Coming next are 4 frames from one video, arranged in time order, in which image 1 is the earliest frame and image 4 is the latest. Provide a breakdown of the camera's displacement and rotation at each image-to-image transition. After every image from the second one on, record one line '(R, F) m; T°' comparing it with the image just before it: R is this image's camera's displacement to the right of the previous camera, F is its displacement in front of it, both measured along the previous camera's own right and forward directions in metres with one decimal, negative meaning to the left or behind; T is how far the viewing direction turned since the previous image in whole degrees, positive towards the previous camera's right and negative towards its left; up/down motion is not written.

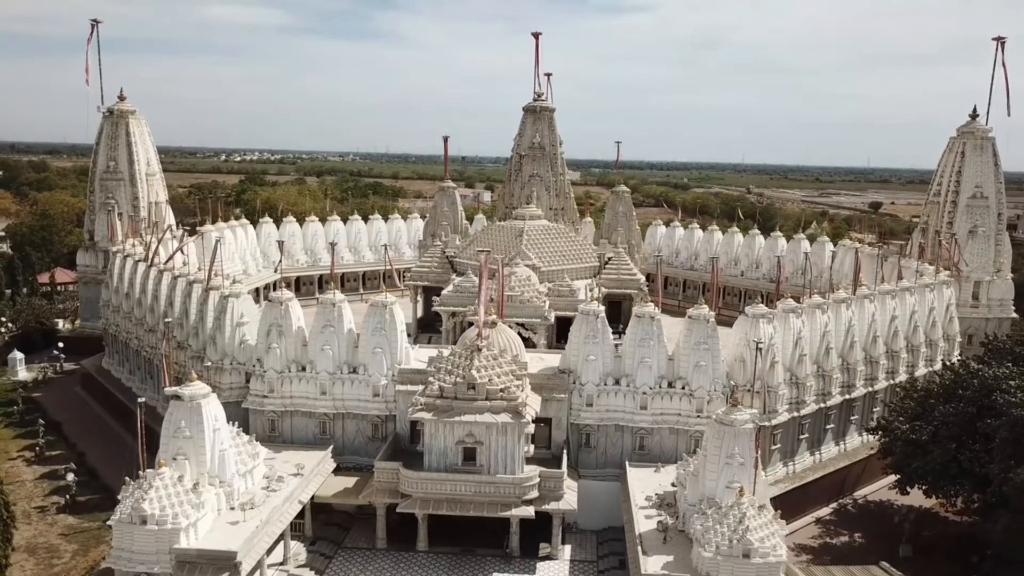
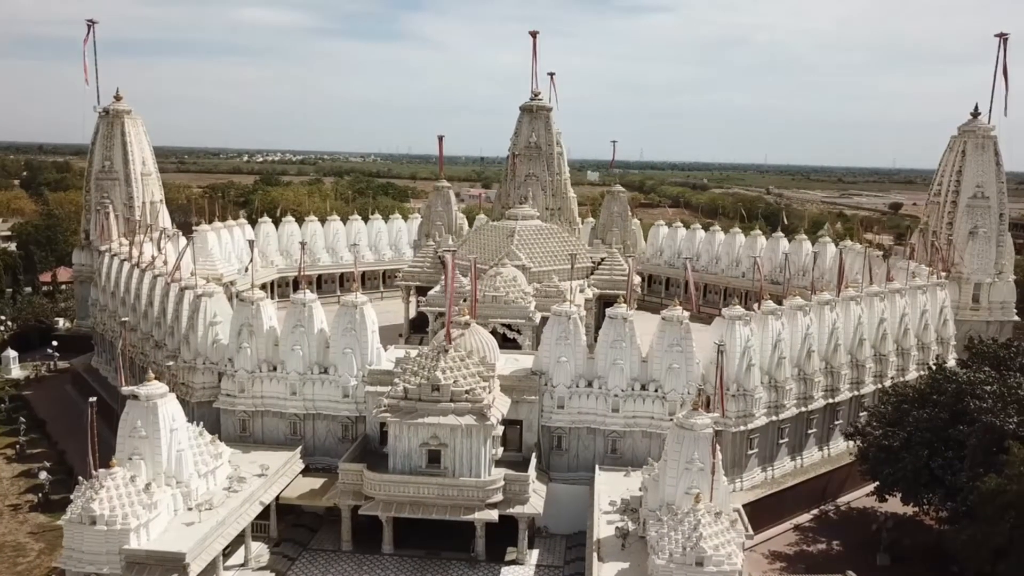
(+1.2, +0.3) m; -1°
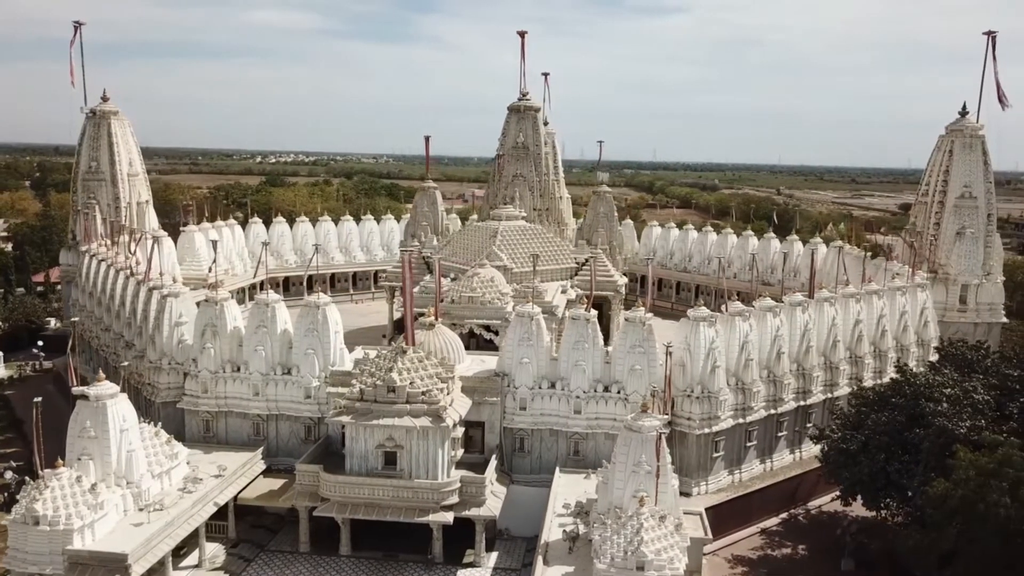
(+1.2, +0.1) m; -1°
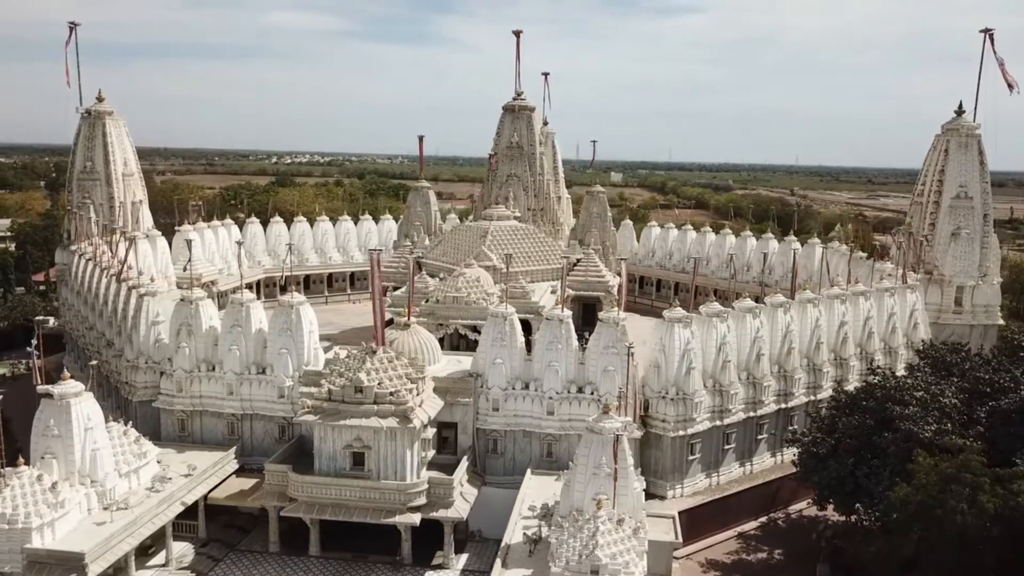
(+1.0, +0.1) m; -1°
